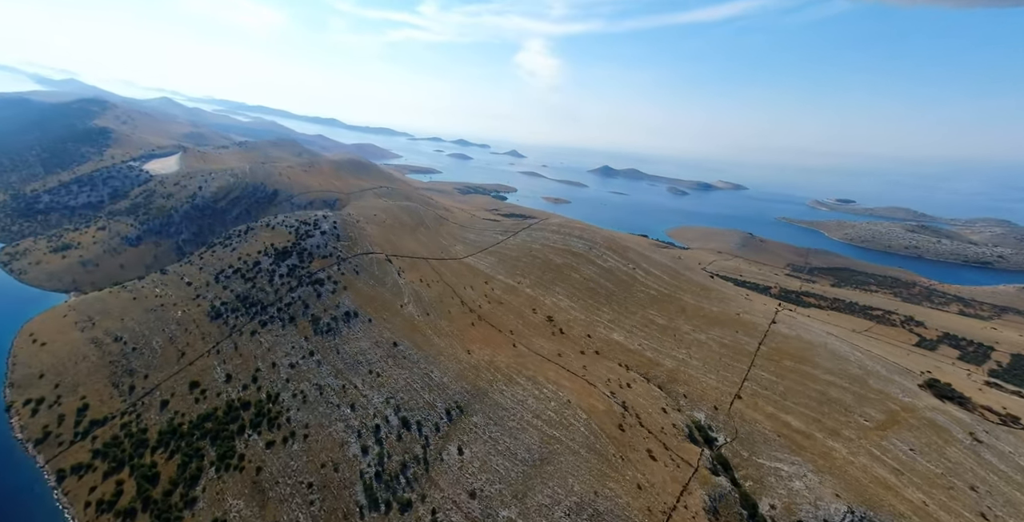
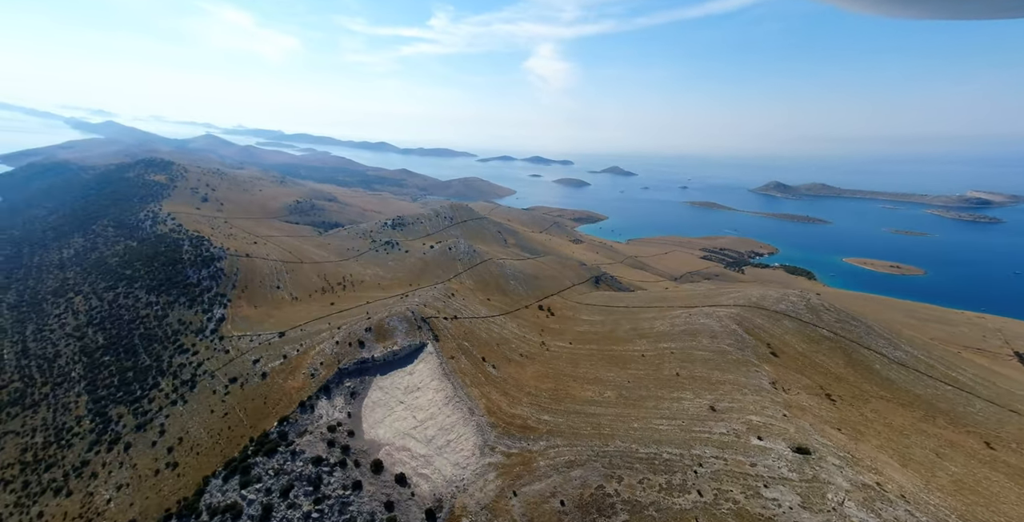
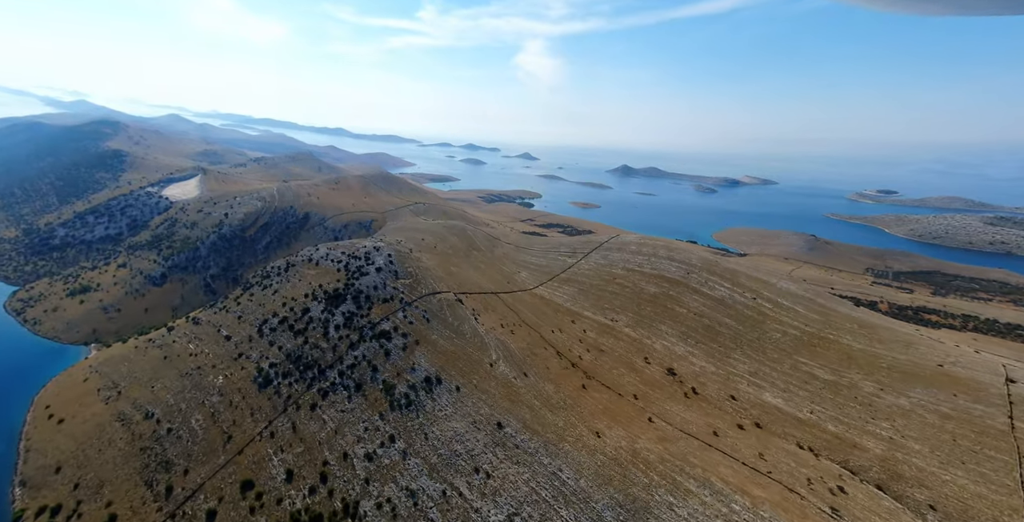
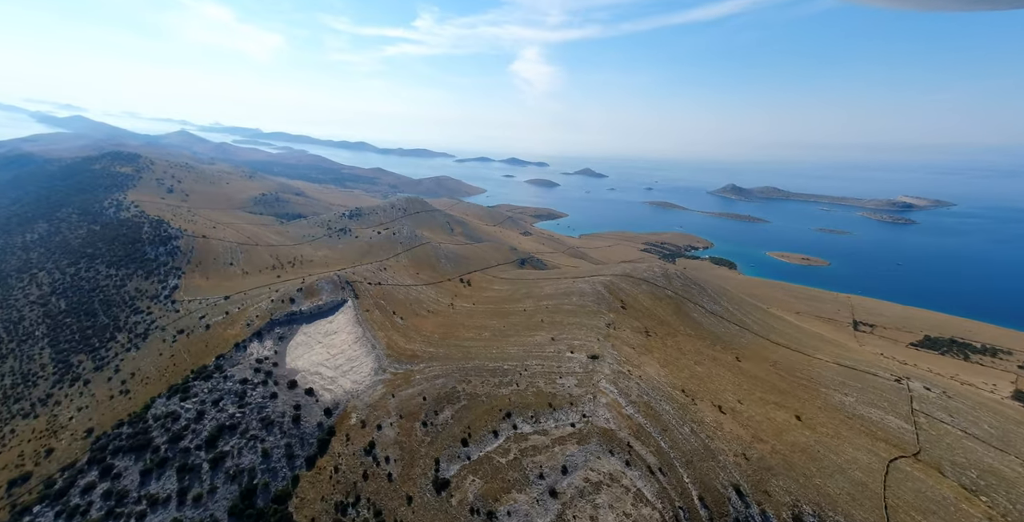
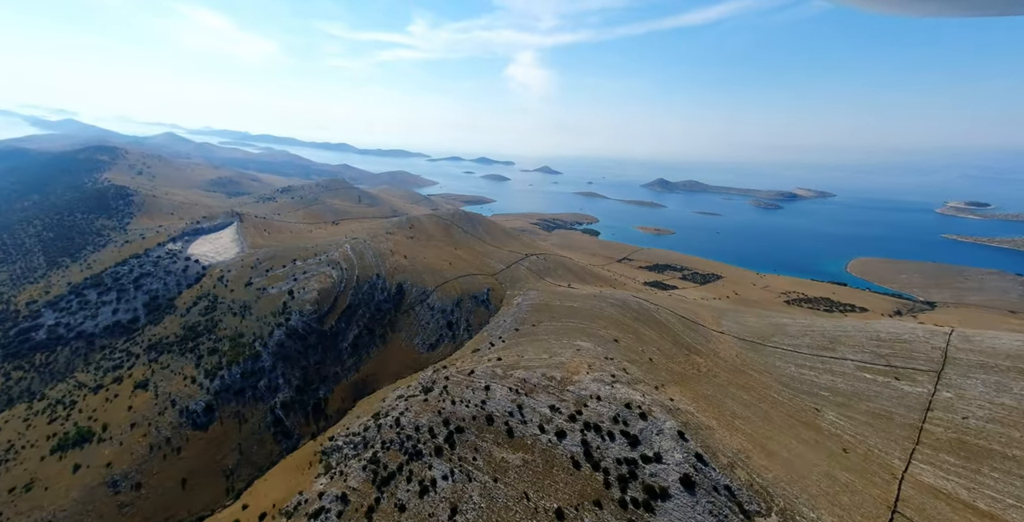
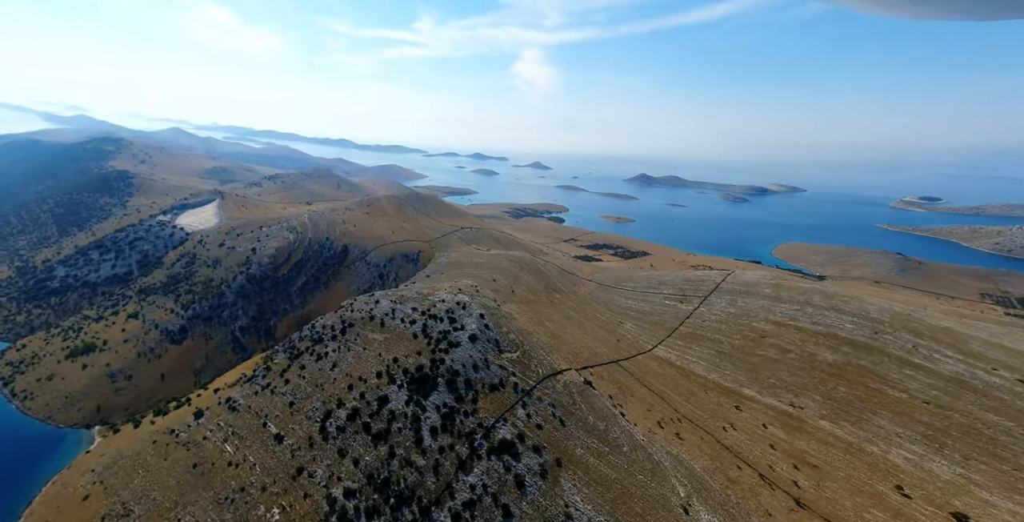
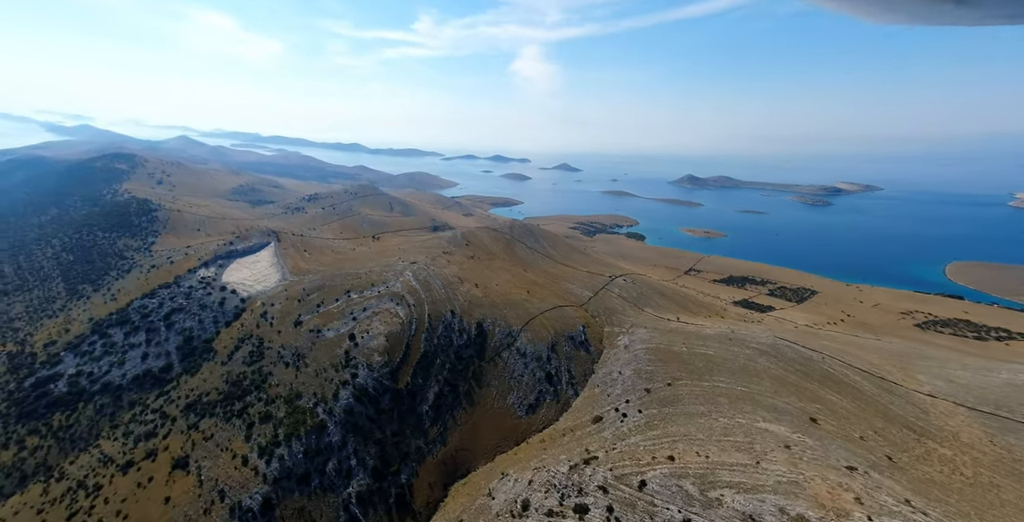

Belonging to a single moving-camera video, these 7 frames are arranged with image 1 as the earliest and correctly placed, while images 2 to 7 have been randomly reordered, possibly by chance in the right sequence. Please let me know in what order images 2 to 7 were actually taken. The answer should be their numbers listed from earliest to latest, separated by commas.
3, 6, 5, 7, 4, 2
